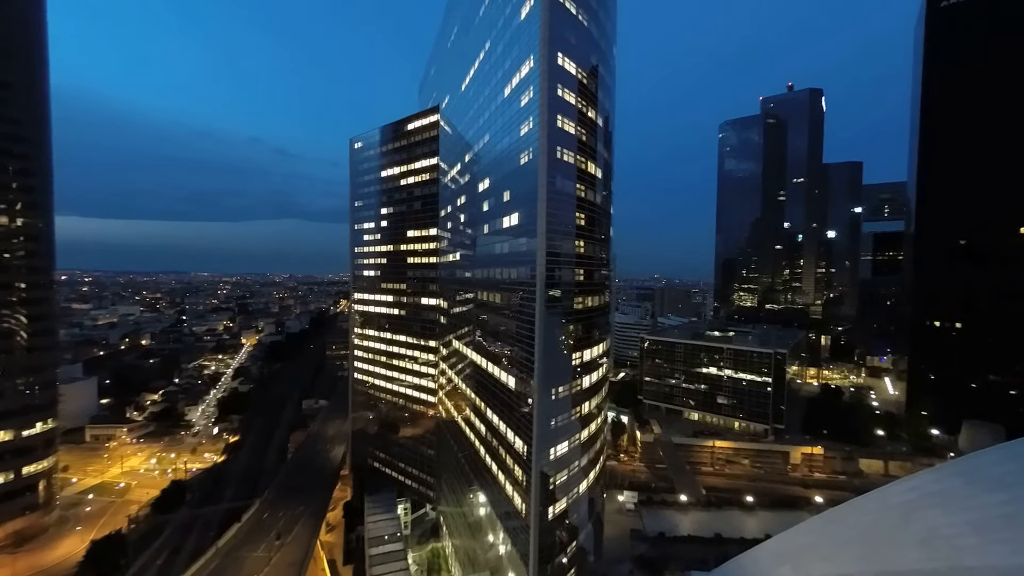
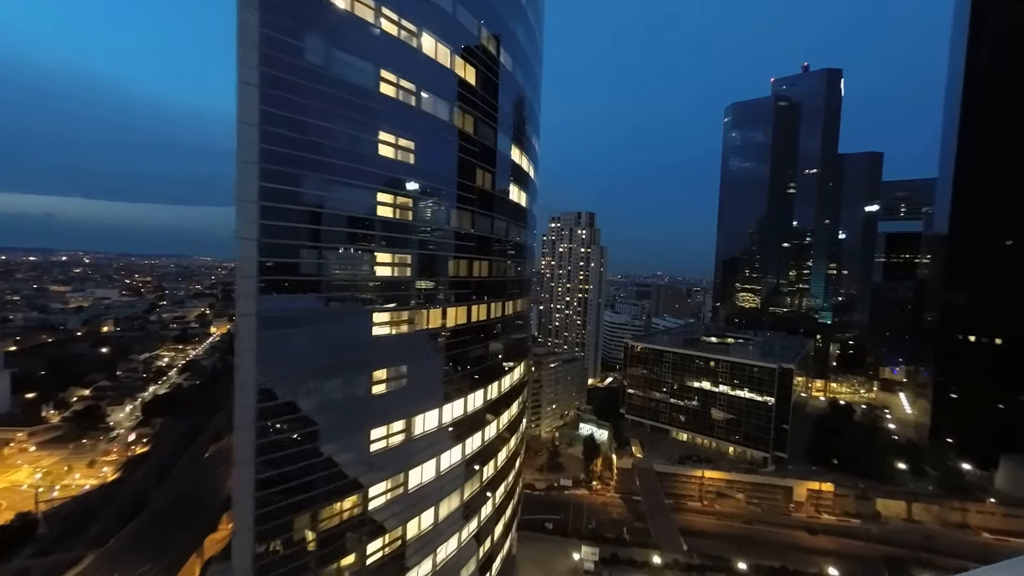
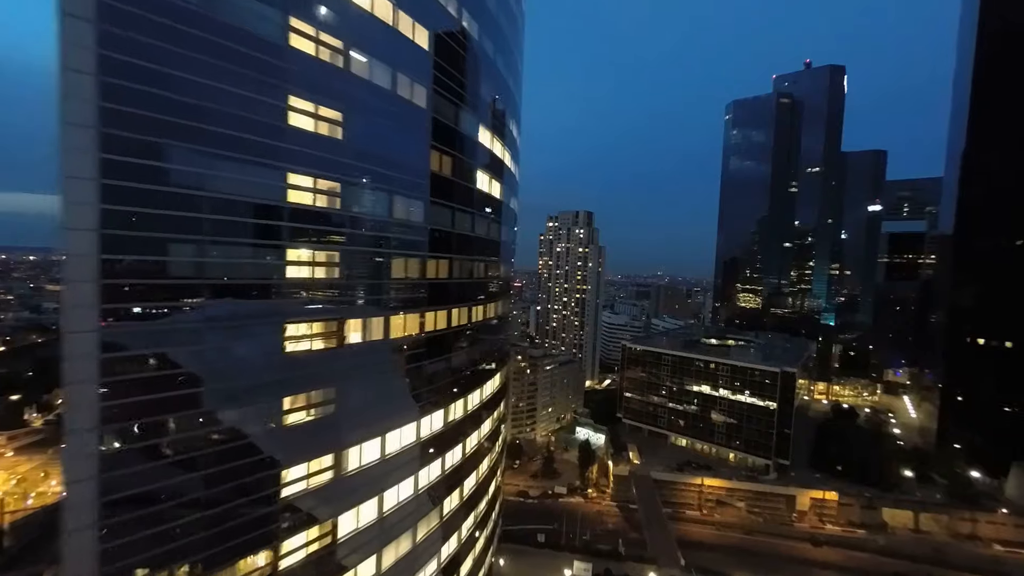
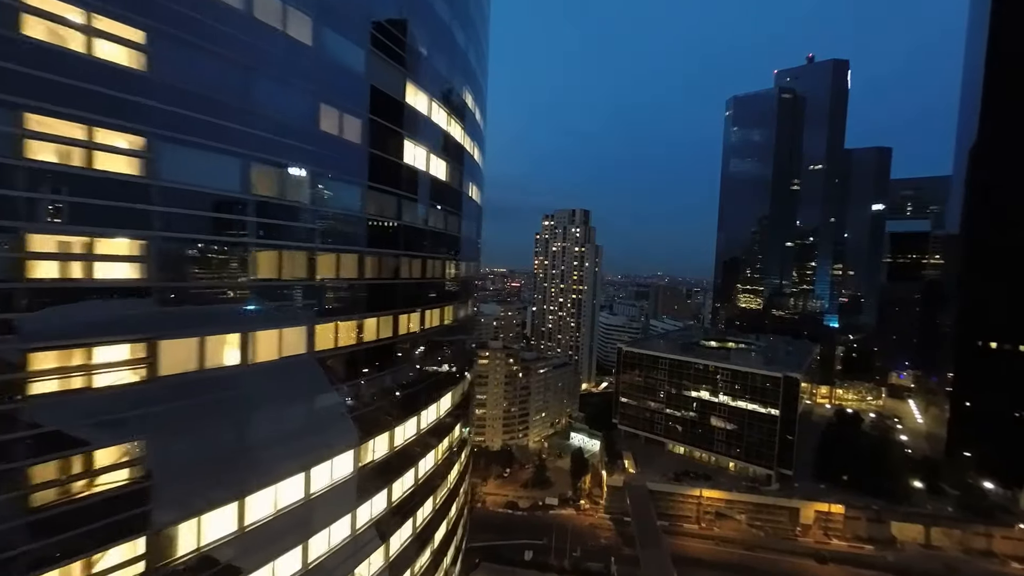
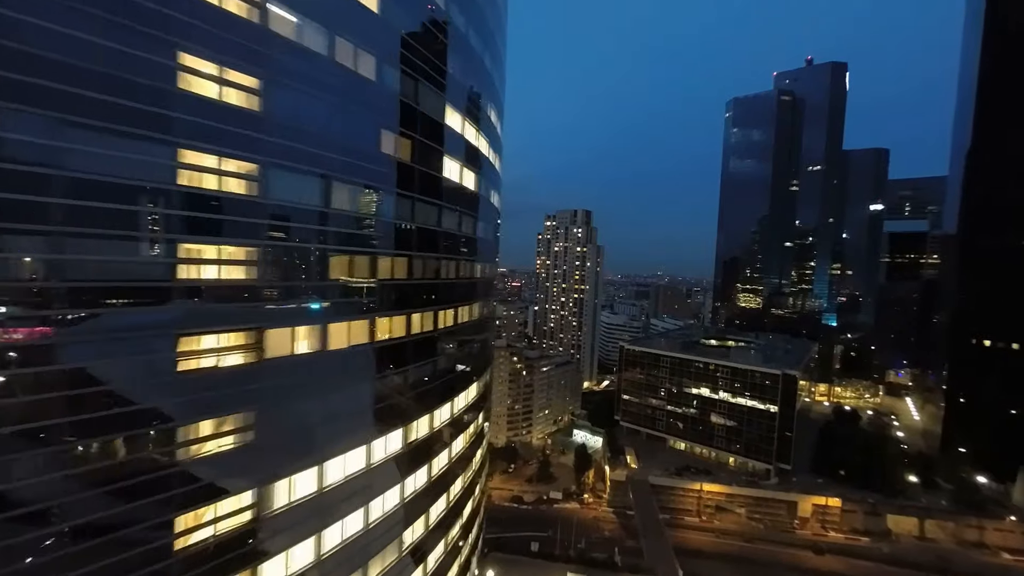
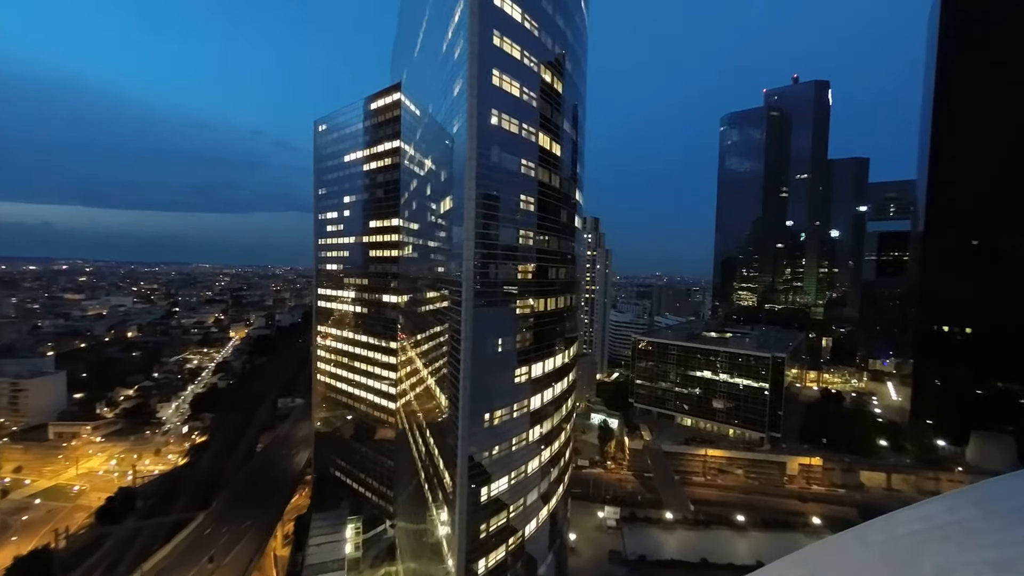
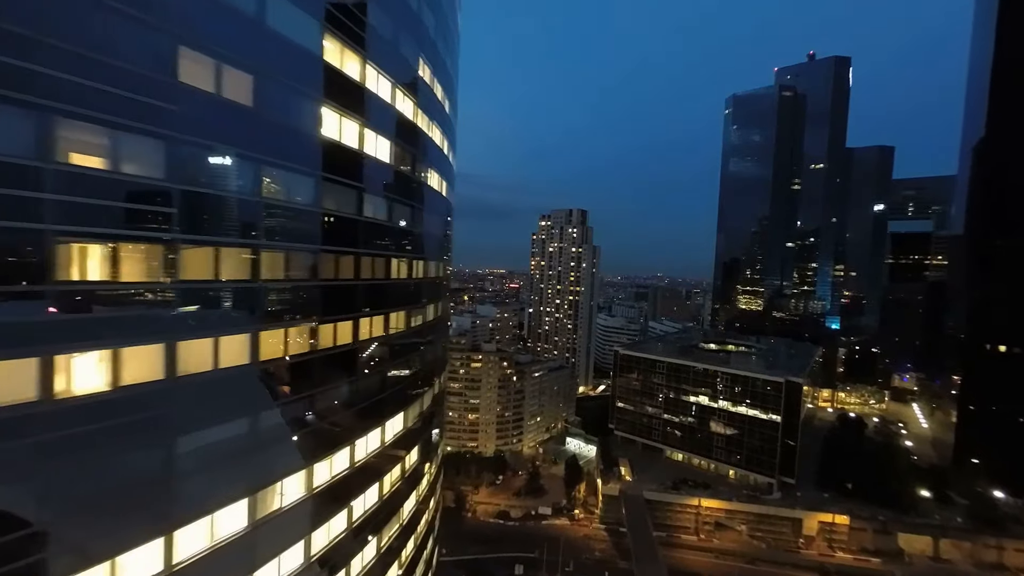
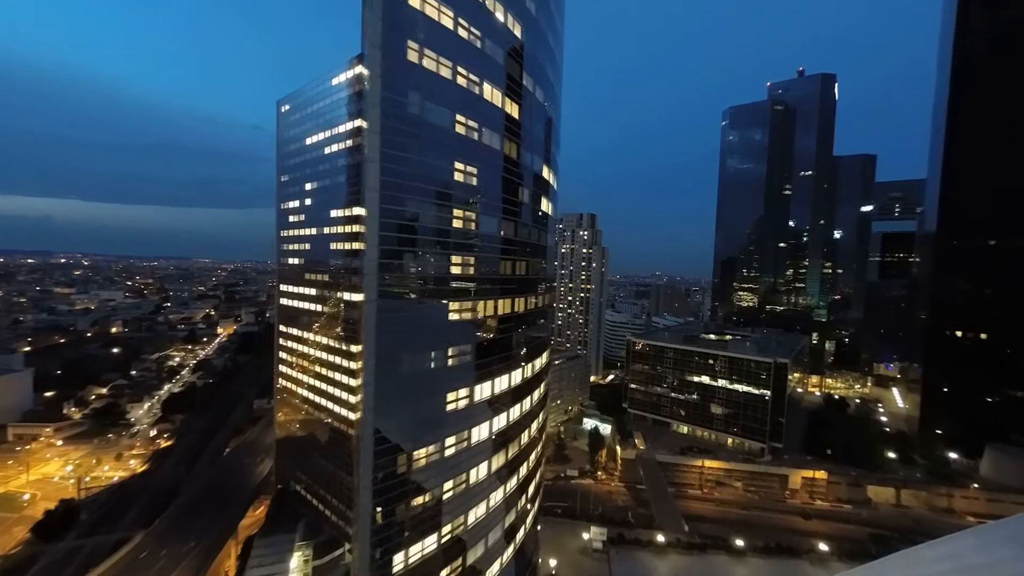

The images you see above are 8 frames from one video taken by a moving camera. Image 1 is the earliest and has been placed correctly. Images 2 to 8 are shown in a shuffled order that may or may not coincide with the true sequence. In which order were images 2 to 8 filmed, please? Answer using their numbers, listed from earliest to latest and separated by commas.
6, 8, 2, 3, 5, 4, 7
